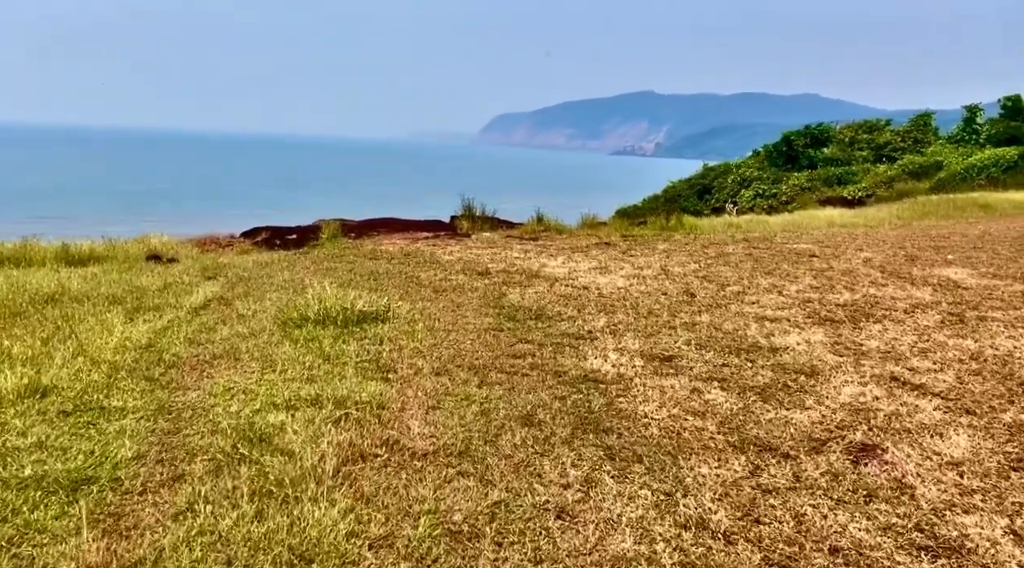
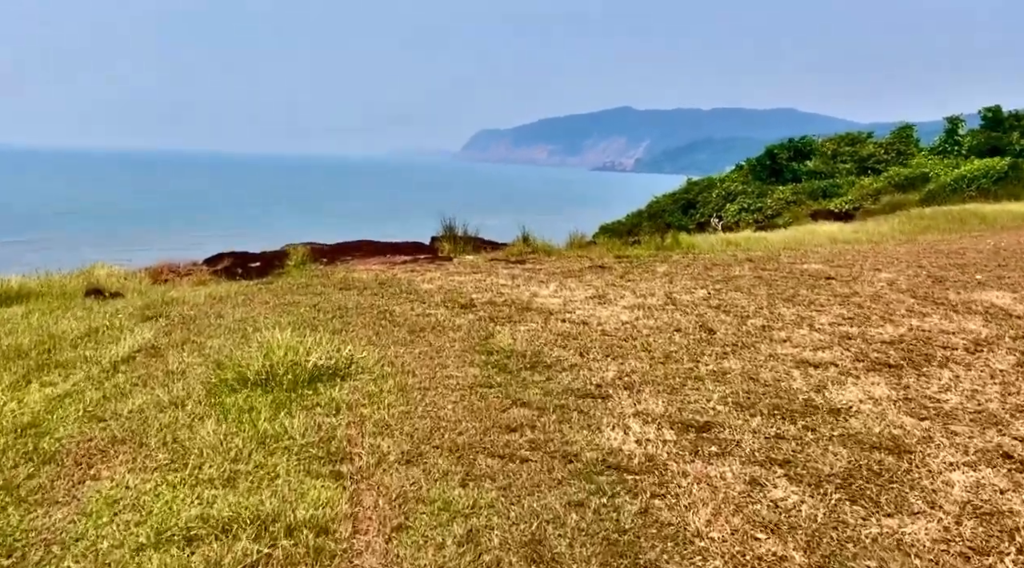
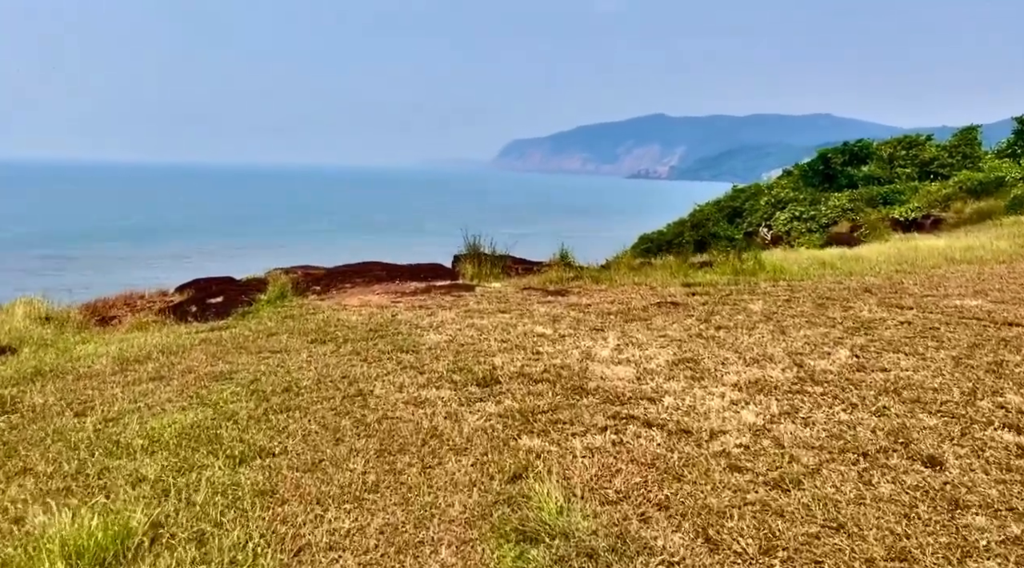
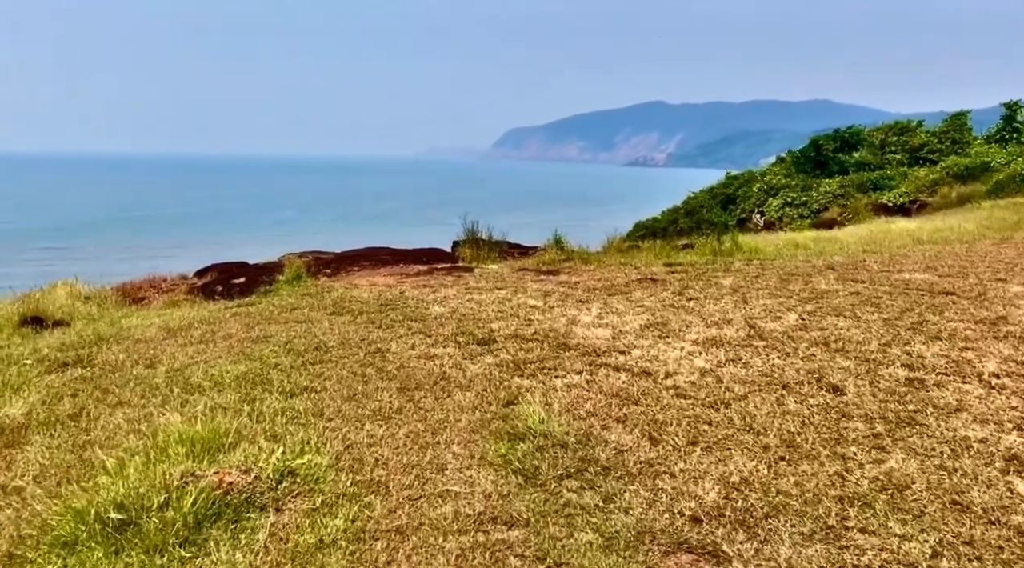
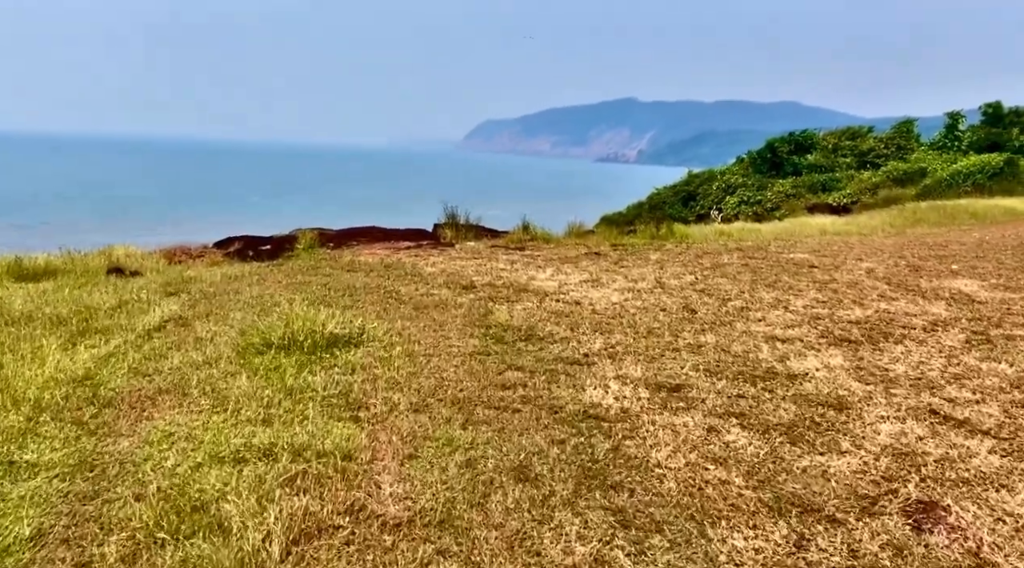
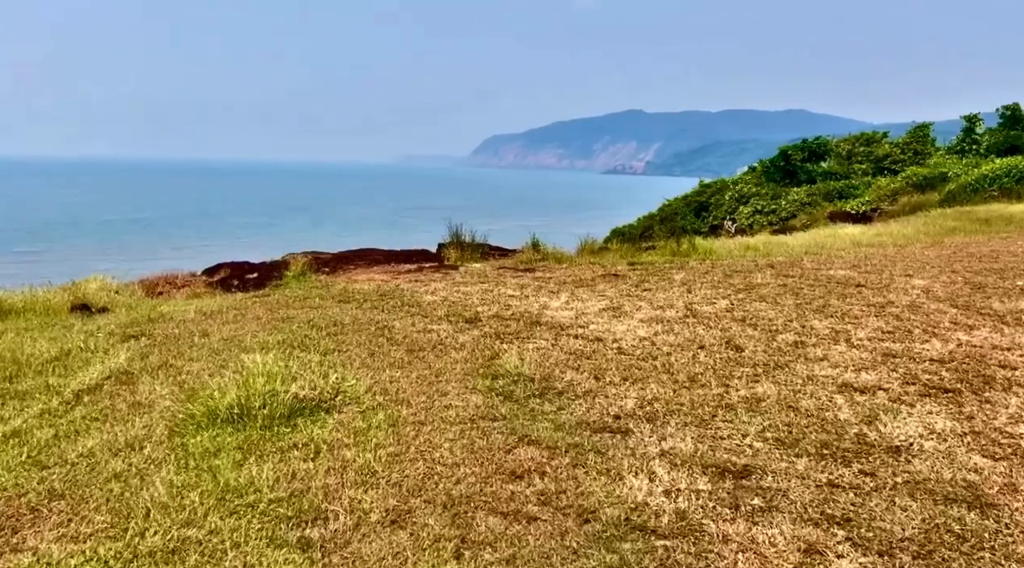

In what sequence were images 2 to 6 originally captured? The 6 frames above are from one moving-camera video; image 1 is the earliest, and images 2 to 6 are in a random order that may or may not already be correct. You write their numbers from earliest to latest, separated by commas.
5, 2, 6, 4, 3
